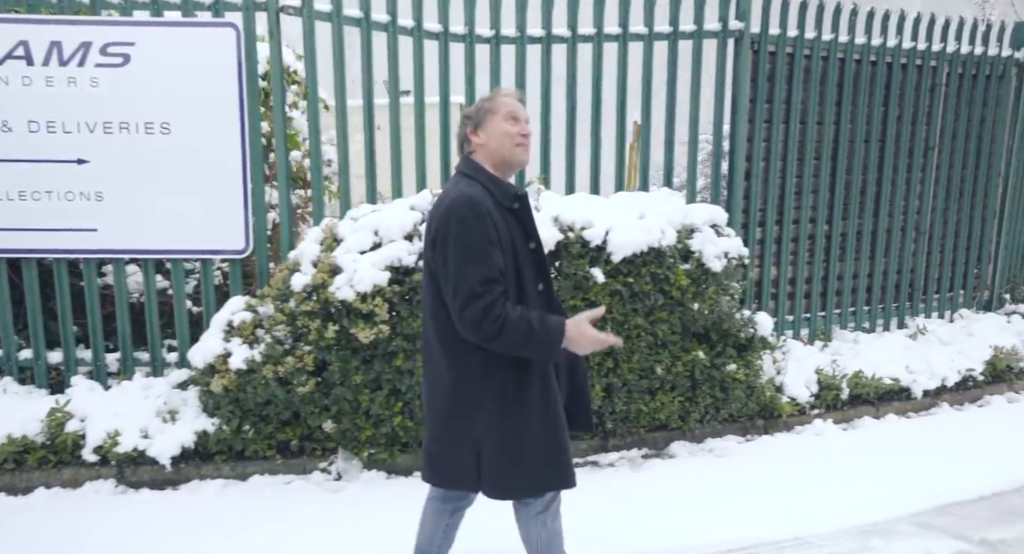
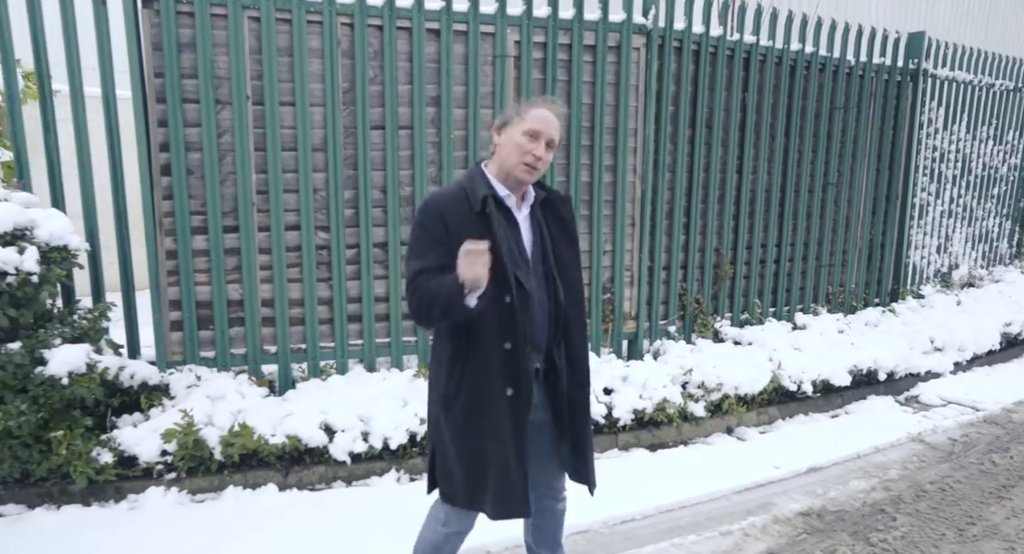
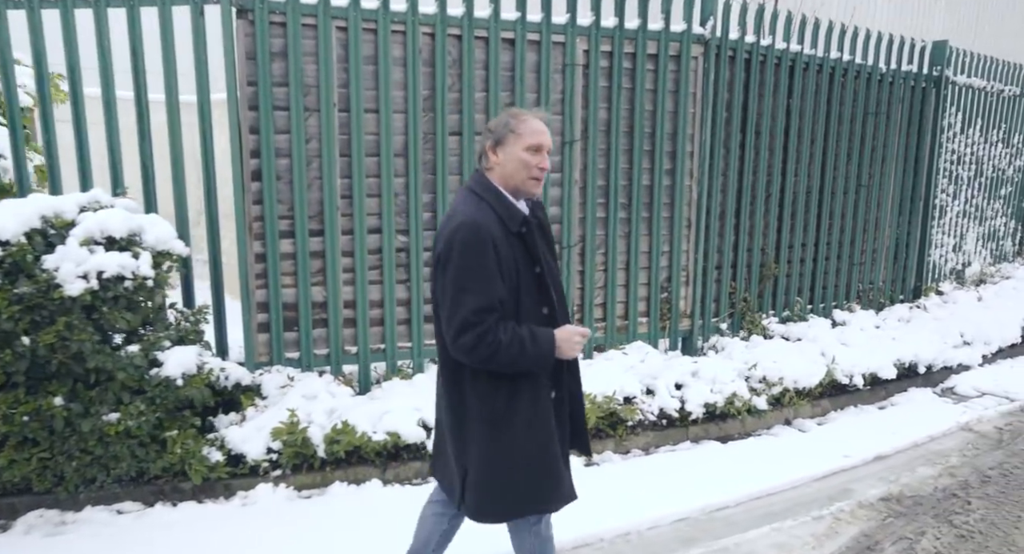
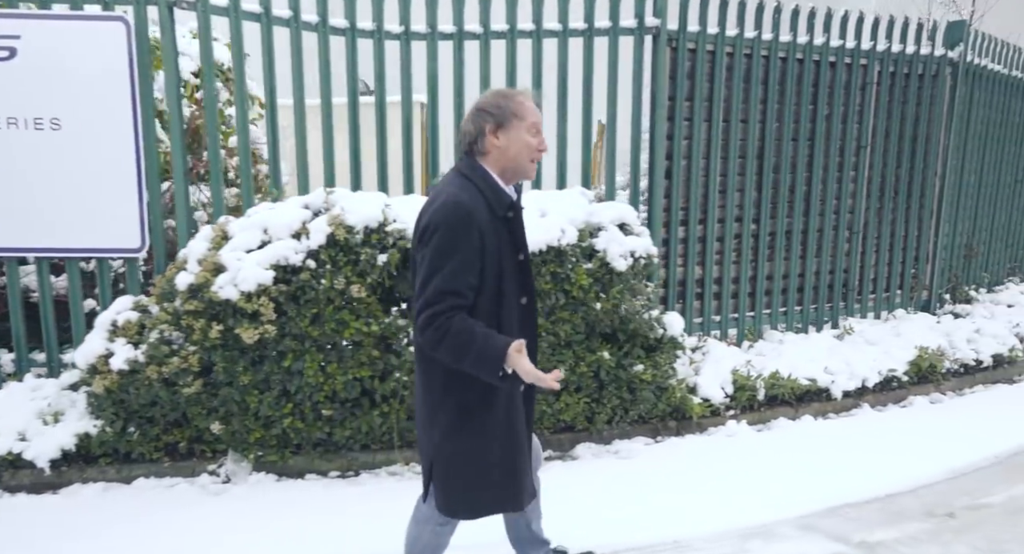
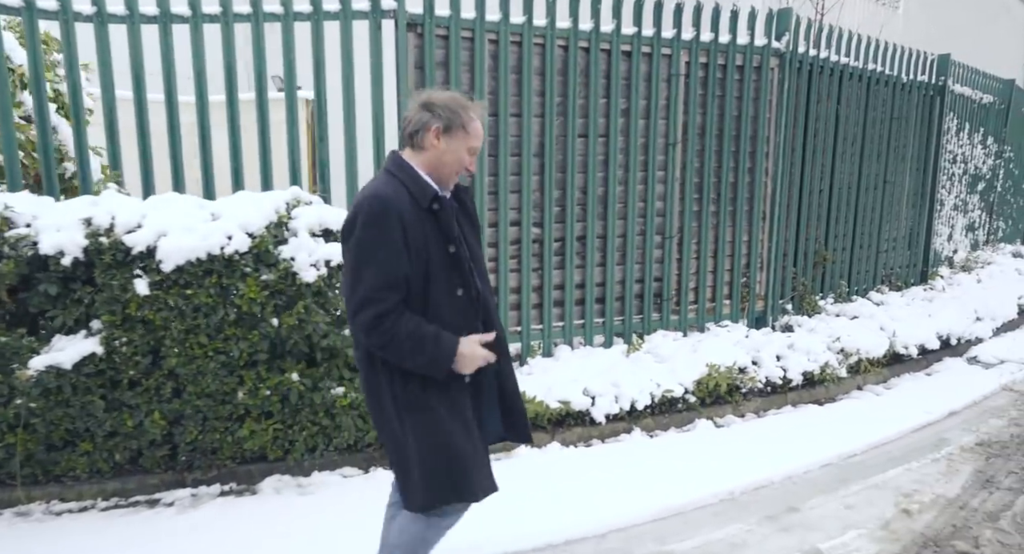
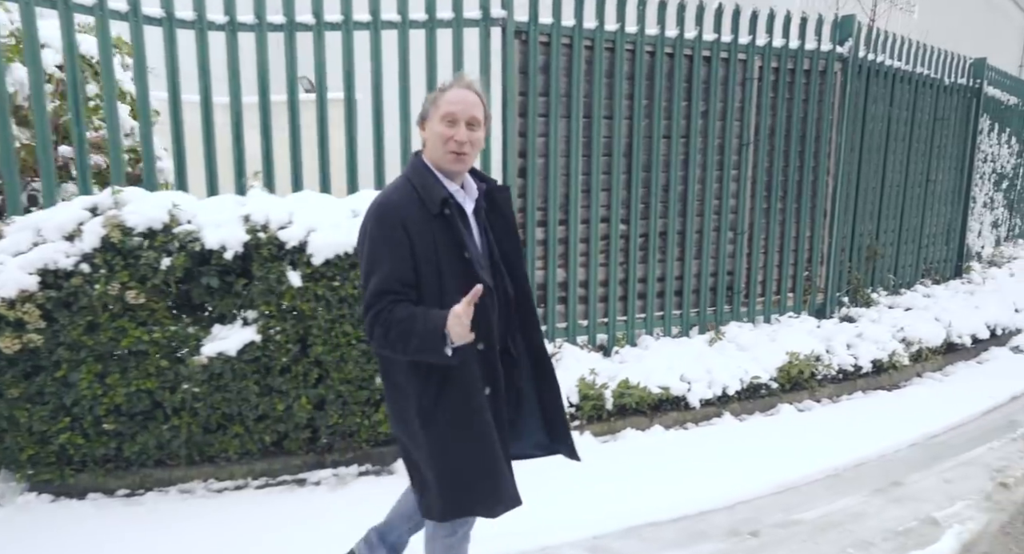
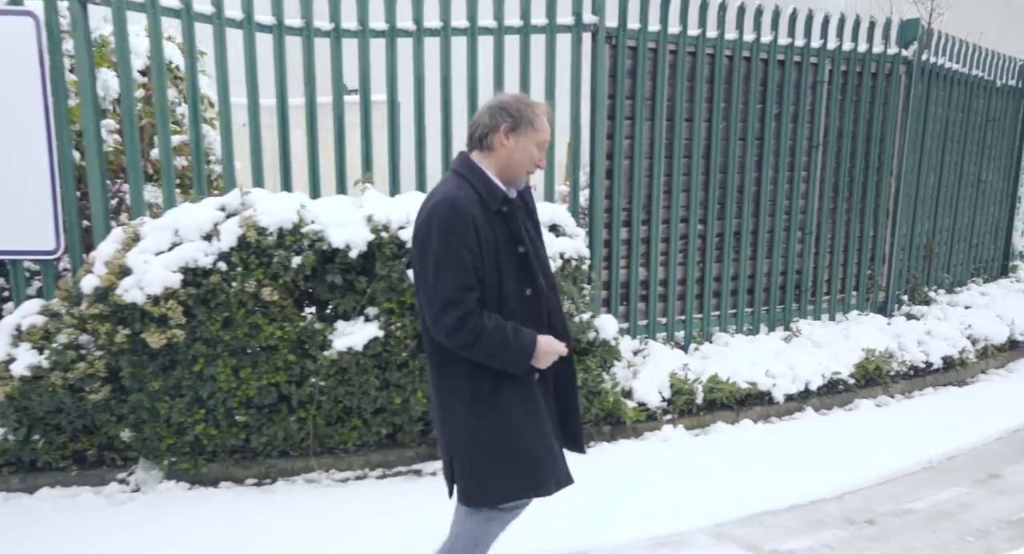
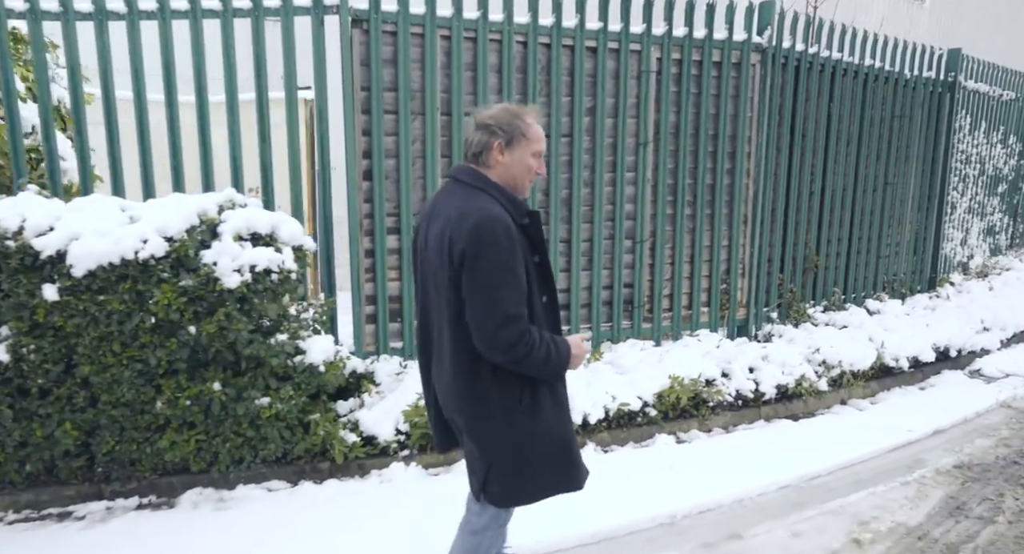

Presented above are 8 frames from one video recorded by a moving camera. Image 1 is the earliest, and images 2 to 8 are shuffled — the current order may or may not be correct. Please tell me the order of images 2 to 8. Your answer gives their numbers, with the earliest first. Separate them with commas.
4, 7, 6, 5, 8, 3, 2
